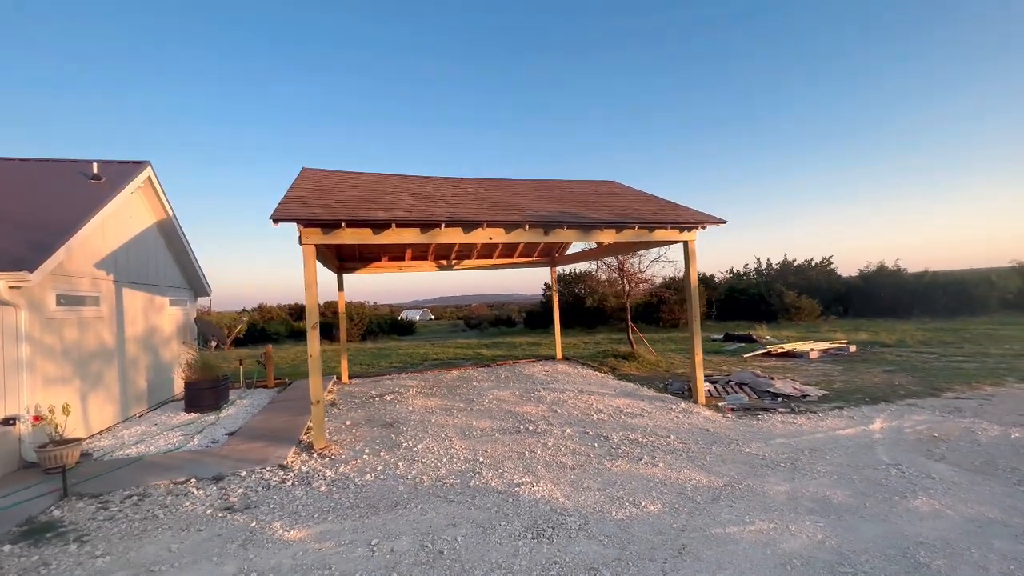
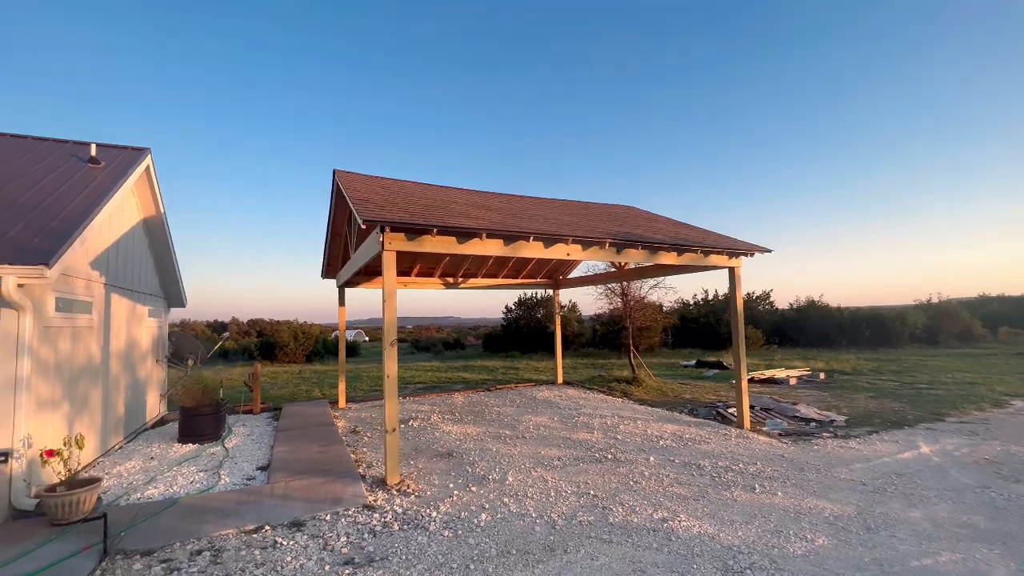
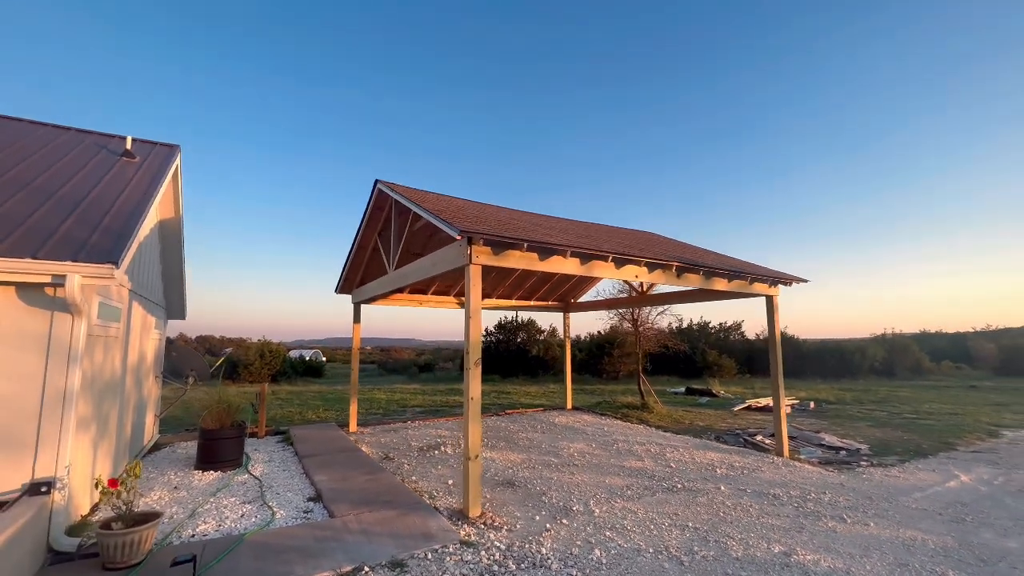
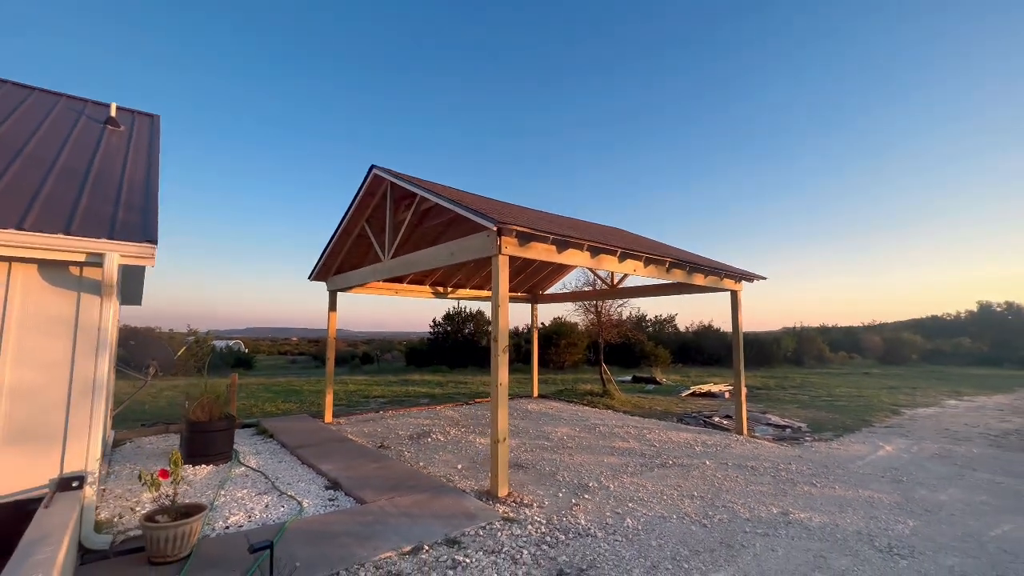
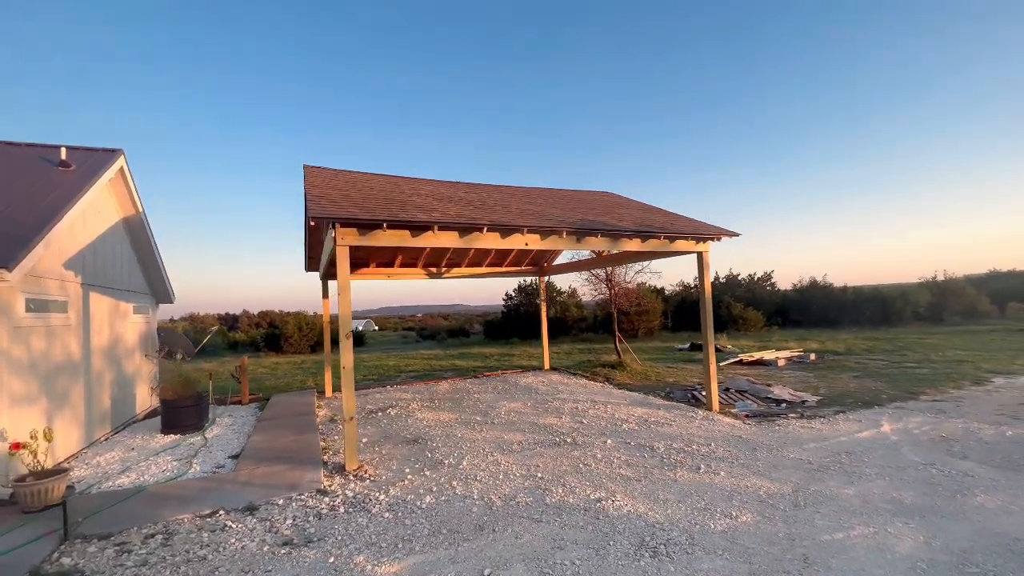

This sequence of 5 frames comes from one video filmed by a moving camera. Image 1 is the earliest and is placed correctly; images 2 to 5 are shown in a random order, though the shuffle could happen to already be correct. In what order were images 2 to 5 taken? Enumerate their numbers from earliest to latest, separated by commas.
5, 2, 3, 4
